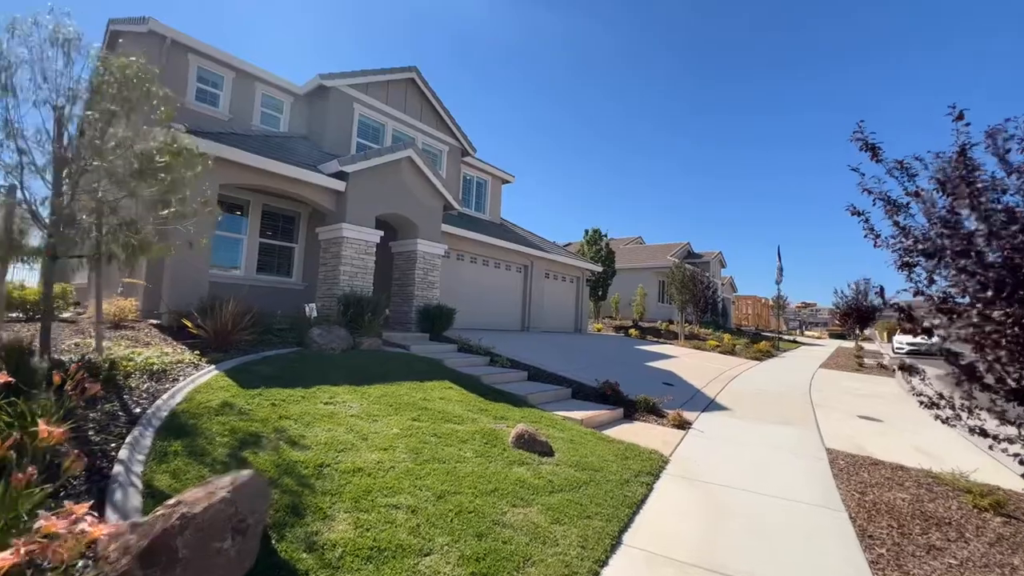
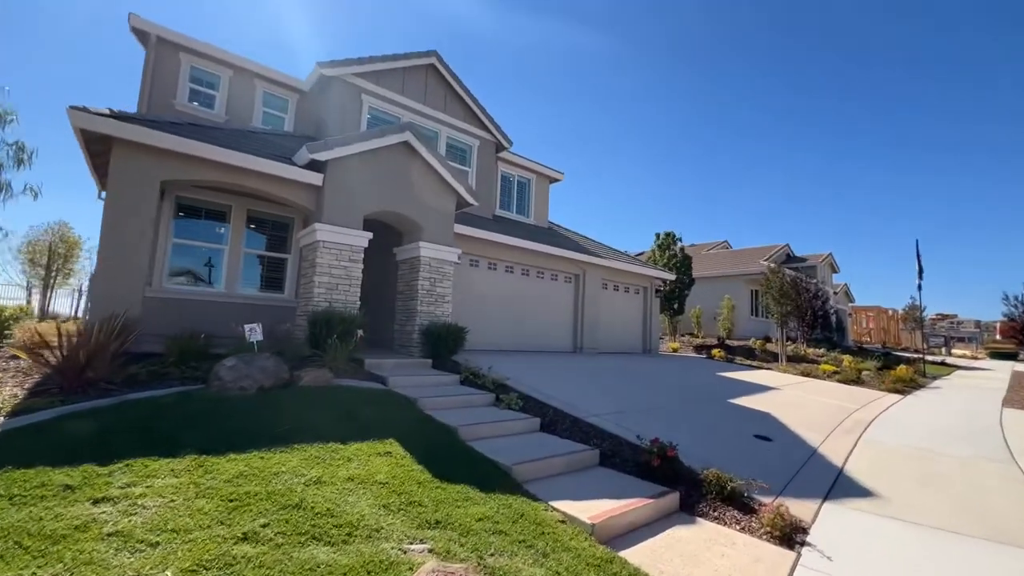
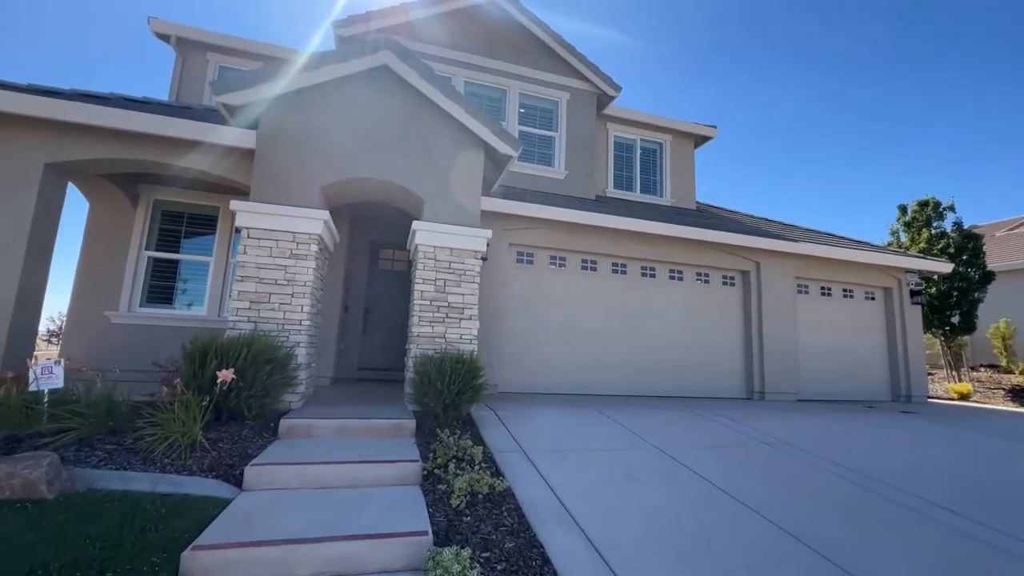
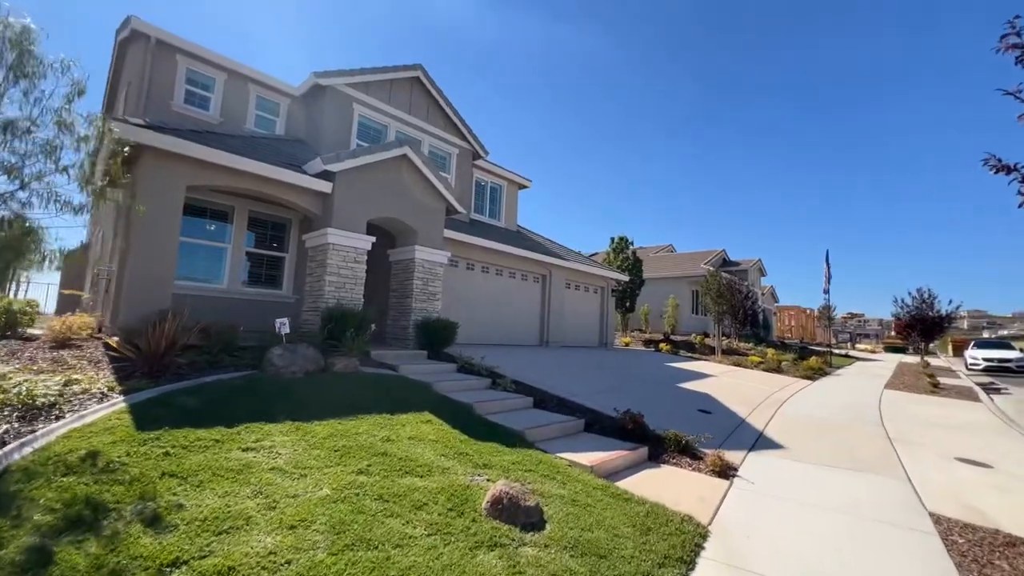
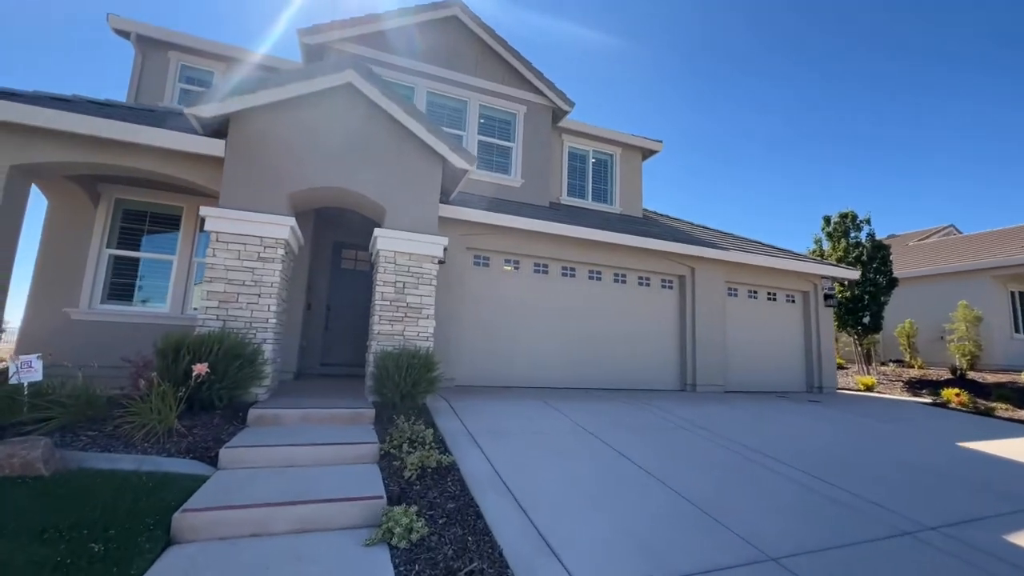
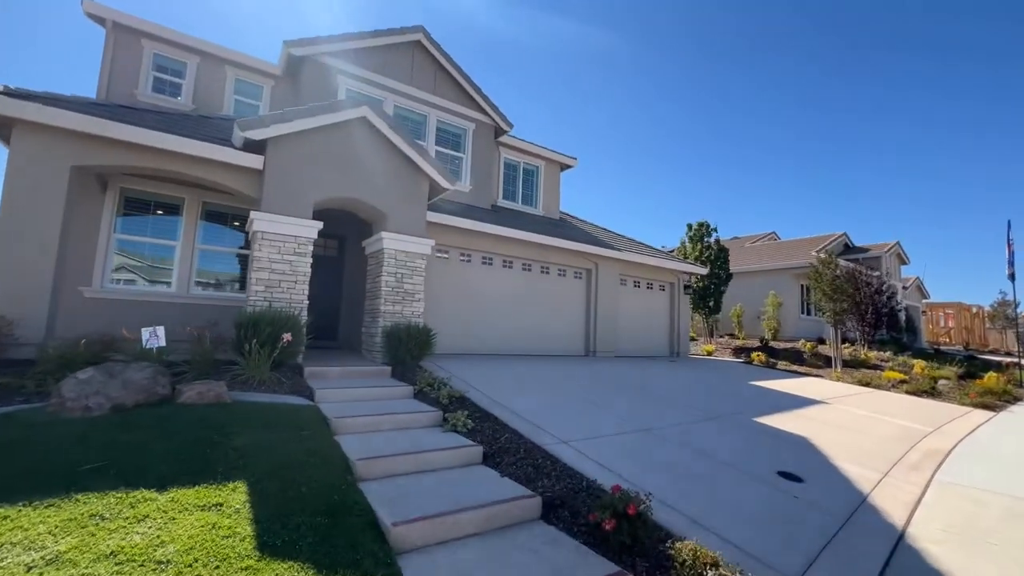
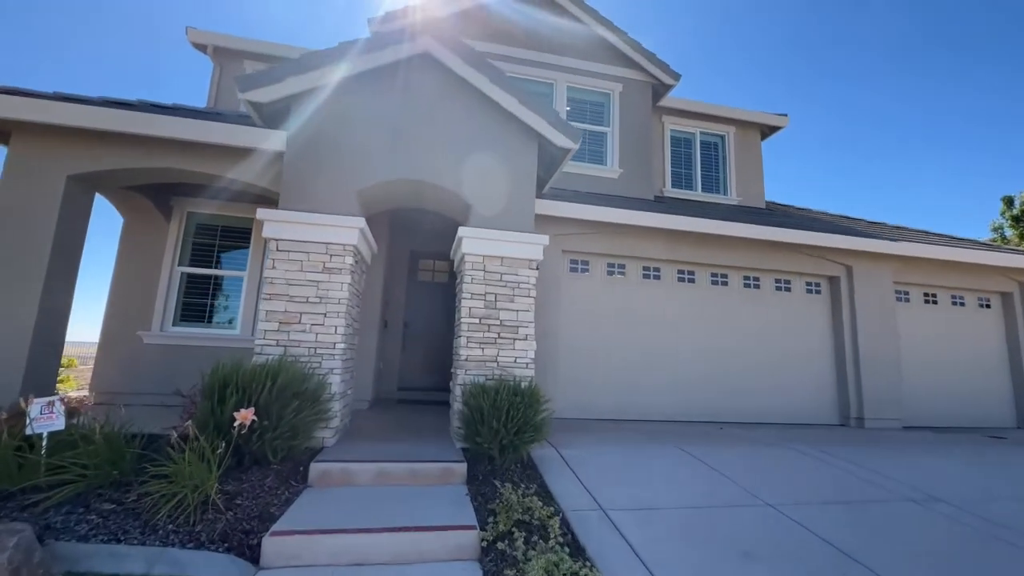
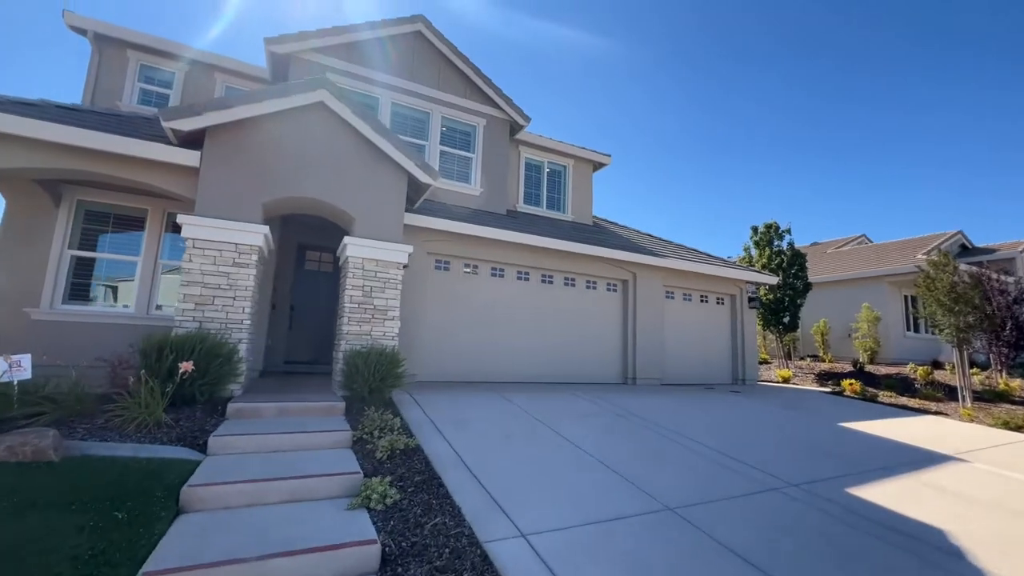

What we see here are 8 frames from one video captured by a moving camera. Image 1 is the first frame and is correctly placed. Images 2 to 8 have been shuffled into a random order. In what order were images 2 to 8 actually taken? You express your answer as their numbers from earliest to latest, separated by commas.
4, 2, 6, 8, 5, 3, 7
